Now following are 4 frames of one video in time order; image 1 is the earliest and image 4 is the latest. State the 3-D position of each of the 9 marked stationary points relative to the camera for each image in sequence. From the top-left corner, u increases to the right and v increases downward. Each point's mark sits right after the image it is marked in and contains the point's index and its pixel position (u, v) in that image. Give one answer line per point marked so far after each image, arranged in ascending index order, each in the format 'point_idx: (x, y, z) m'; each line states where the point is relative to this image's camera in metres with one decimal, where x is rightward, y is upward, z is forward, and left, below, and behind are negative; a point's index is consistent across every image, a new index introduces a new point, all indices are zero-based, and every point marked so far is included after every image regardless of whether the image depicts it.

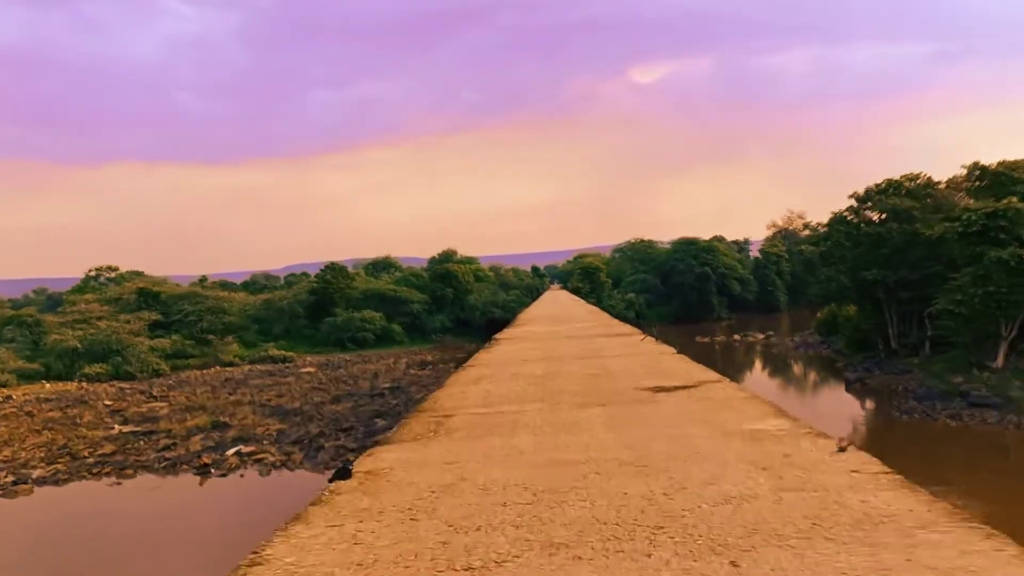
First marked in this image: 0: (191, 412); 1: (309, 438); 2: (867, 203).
0: (-8.3, -3.2, +19.3) m
1: (-3.9, -2.9, +14.4) m
2: (+9.3, +2.2, +19.6) m
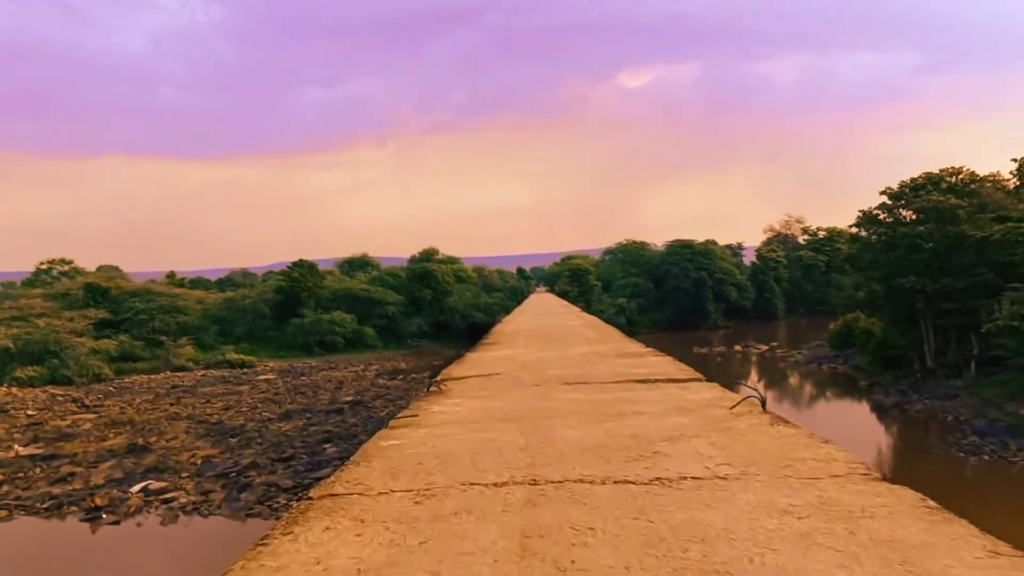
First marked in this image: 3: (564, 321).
0: (-8.7, -3.1, +16.5) m
1: (-4.3, -2.9, +11.7) m
2: (+8.9, +2.0, +17.2) m
3: (+0.7, -0.6, +10.9) m
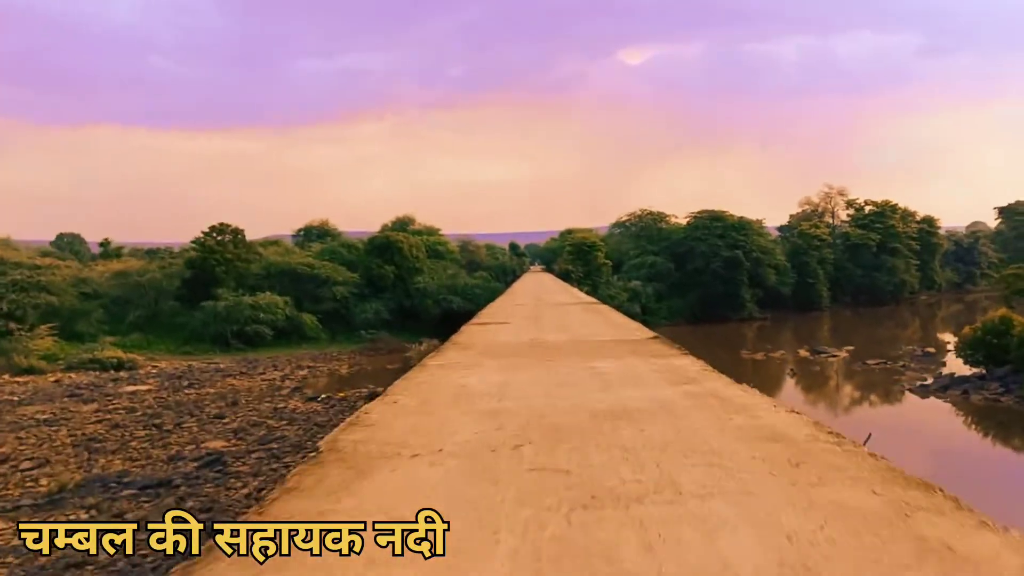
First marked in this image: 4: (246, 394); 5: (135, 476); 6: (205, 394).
0: (-9.1, -2.7, +8.6) m
1: (-4.7, -2.7, +3.9) m
2: (+8.6, +2.1, +9.4) m
3: (+0.4, -0.5, +3.0) m
4: (-6.0, -2.4, +17.4) m
5: (-5.1, -2.5, +10.1) m
6: (-7.1, -2.5, +17.6) m
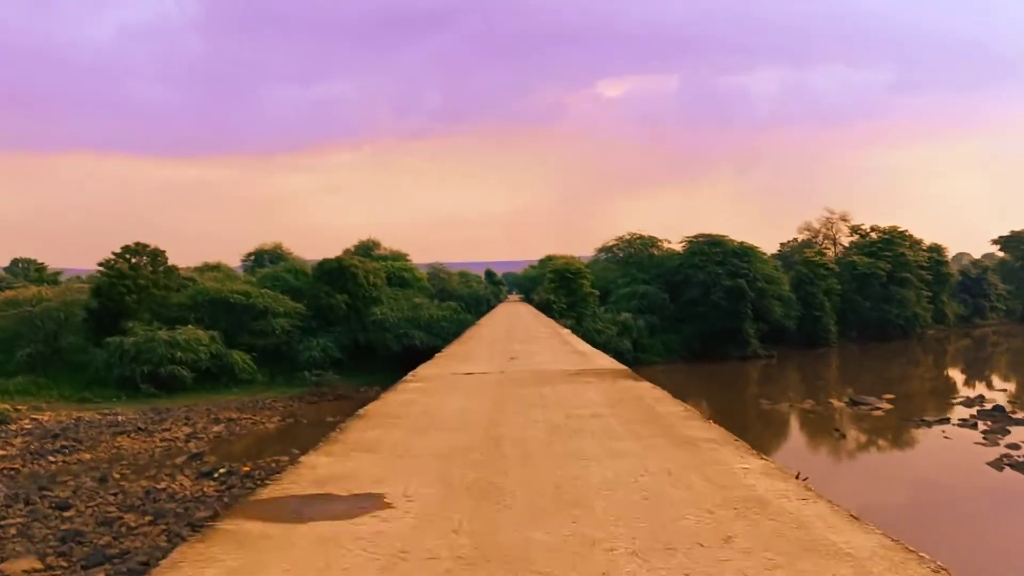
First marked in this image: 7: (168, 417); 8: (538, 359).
0: (-9.5, -2.9, +4.4) m
1: (-4.8, -2.8, -0.2) m
2: (+8.2, +1.7, +5.8) m
3: (+0.3, -0.6, -0.8) m
4: (-6.6, -3.0, +13.3) m
5: (-5.5, -2.9, +6.0) m
6: (-7.7, -3.1, +13.4) m
7: (-8.0, -2.9, +17.6) m
8: (+0.1, -0.6, +5.1) m
